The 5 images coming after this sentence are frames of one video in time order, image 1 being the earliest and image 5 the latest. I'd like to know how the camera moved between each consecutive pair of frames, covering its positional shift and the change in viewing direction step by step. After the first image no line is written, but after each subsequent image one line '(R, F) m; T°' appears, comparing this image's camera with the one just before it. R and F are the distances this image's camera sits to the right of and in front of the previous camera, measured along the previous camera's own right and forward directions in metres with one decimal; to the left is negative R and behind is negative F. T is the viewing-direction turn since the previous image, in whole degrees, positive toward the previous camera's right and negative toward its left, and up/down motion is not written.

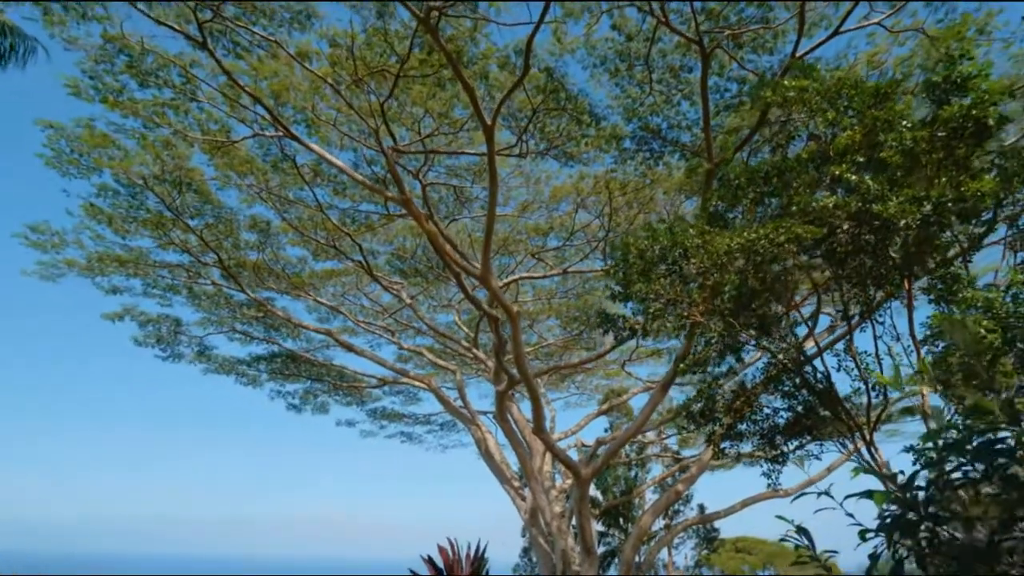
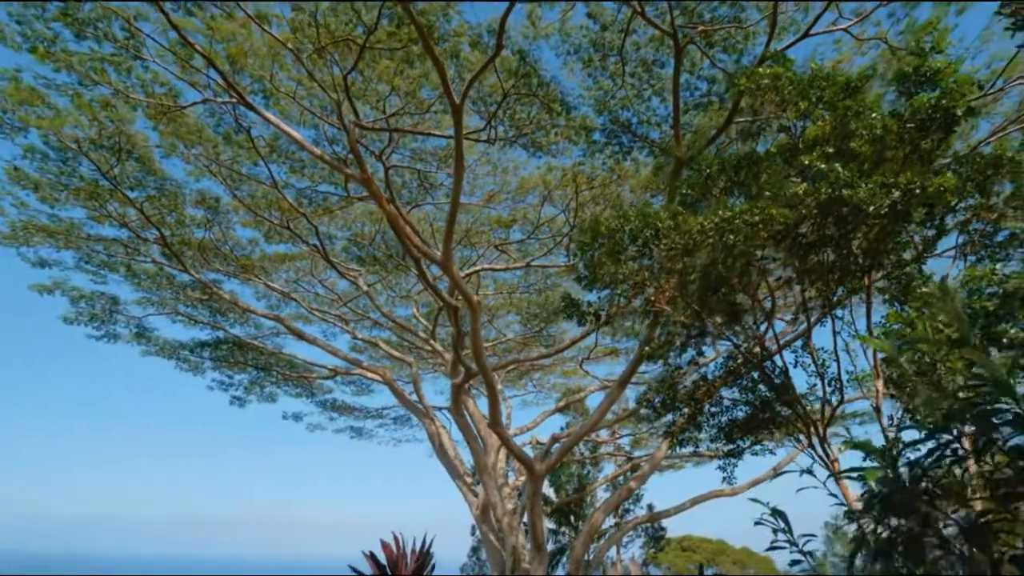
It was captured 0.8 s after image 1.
(0.0, +0.2) m; +3°
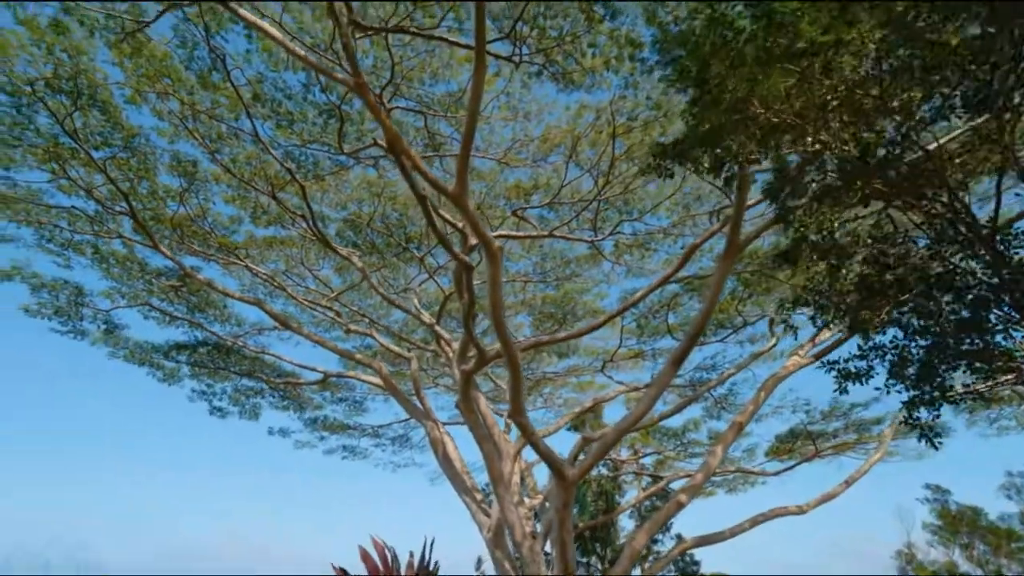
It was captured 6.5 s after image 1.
(0.0, +1.6) m; -1°
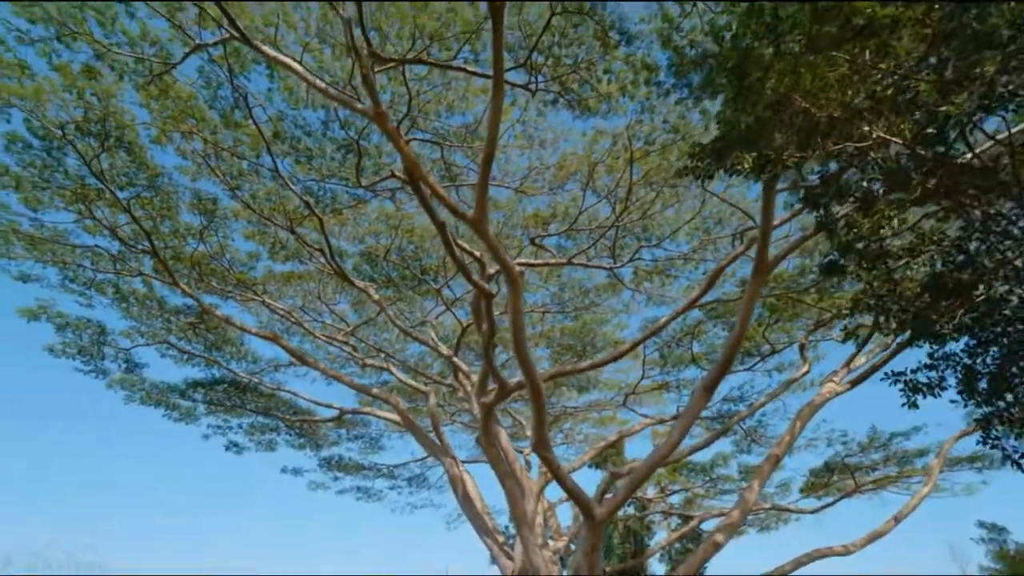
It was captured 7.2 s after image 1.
(+0.1, +0.2) m; -2°
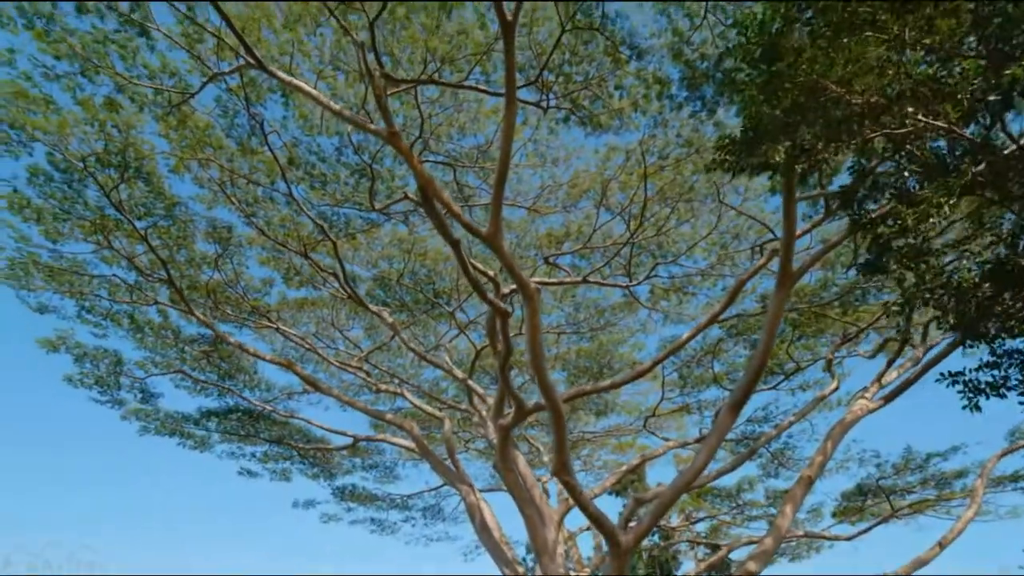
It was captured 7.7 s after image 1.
(+0.1, +0.2) m; -2°
